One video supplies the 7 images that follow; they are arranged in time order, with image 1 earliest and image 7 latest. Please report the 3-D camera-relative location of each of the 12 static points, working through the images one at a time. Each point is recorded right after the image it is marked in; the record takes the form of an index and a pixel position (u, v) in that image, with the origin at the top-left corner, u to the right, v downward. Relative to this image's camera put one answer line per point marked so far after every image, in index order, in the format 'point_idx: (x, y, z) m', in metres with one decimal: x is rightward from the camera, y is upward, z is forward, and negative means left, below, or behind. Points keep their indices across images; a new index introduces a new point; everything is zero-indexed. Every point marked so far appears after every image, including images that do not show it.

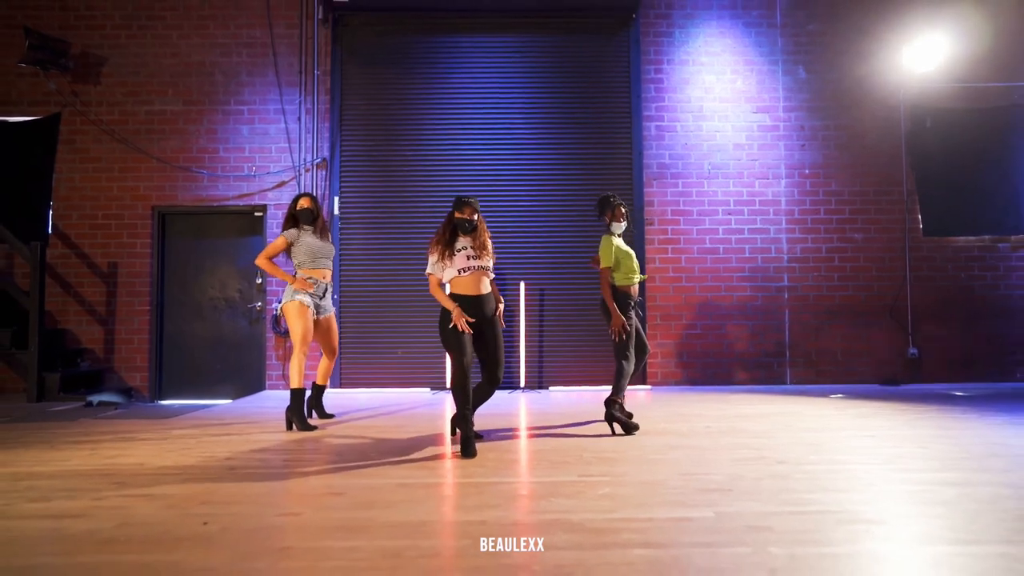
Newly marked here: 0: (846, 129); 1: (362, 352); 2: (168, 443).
0: (+3.3, +1.6, +6.7) m
1: (-1.5, -0.6, +6.6) m
2: (-2.0, -0.9, +3.9) m
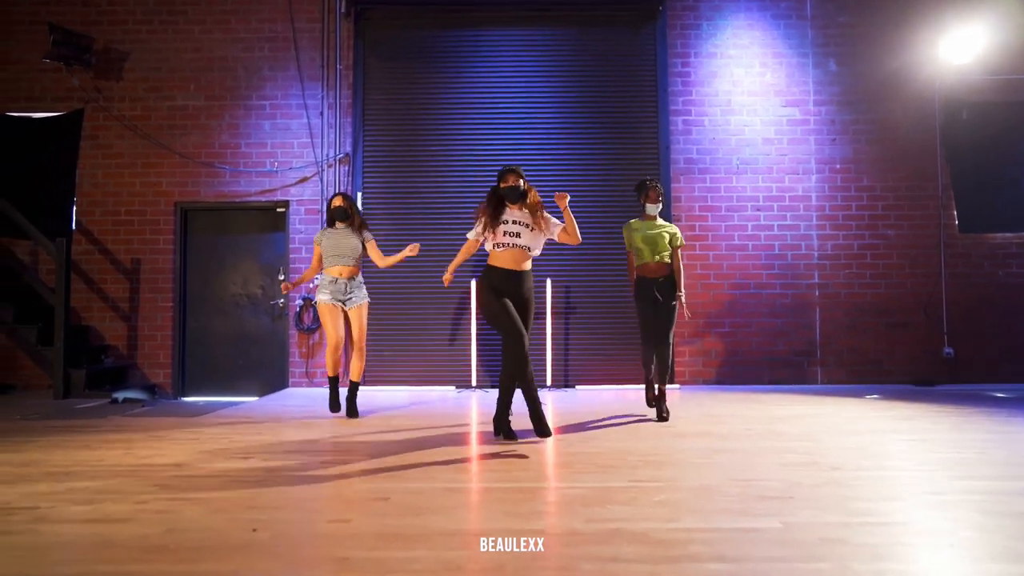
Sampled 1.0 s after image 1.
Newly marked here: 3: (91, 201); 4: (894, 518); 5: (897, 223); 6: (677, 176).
0: (+3.5, +1.6, +6.5) m
1: (-1.2, -0.6, +6.5) m
2: (-1.8, -0.9, +3.8) m
3: (-4.1, +0.8, +6.5) m
4: (+1.3, -0.8, +2.4) m
5: (+3.7, +0.6, +6.5) m
6: (+1.6, +1.1, +6.5) m
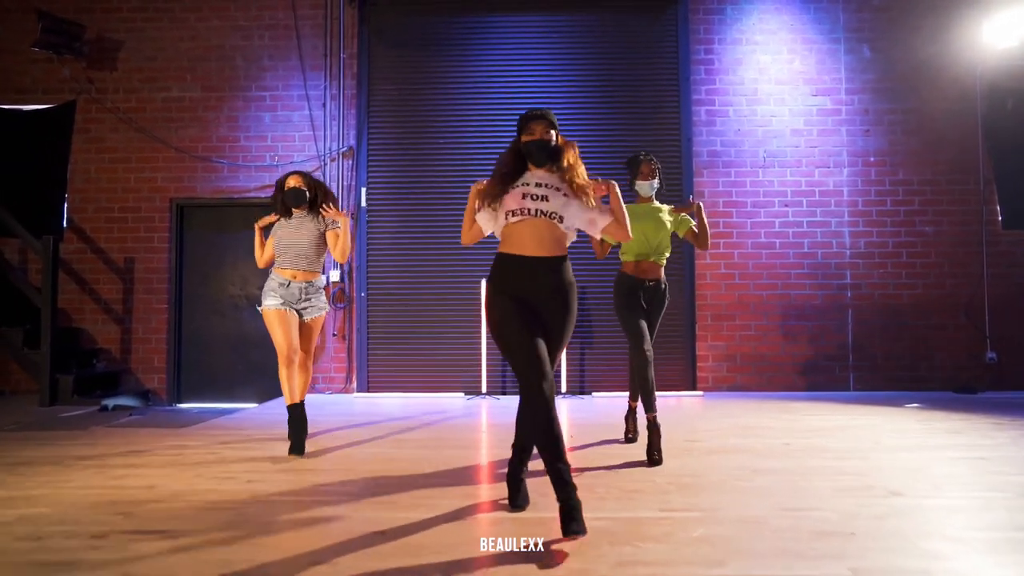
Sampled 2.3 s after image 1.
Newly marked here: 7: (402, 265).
0: (+3.6, +1.6, +6.1) m
1: (-1.1, -0.6, +6.2) m
2: (-1.7, -0.9, +3.5) m
3: (-4.0, +0.8, +6.3) m
4: (+1.4, -0.8, +2.0) m
5: (+3.8, +0.6, +6.1) m
6: (+1.7, +1.1, +6.1) m
7: (-1.0, +0.2, +6.2) m
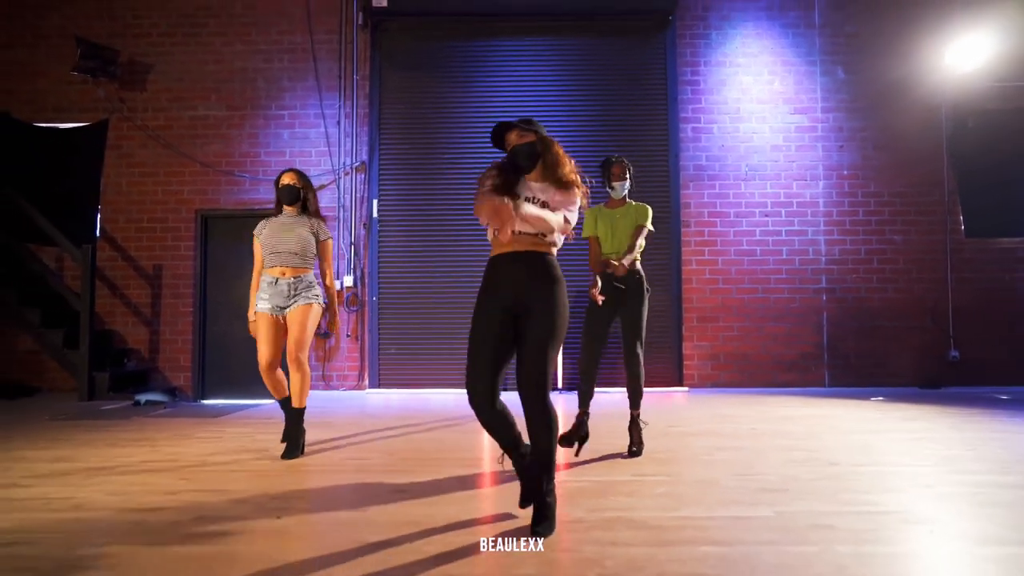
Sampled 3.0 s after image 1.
0: (+3.6, +1.5, +6.6) m
1: (-1.1, -0.6, +6.6) m
2: (-1.7, -0.9, +4.0) m
3: (-4.0, +0.8, +6.8) m
4: (+1.4, -0.8, +2.4) m
5: (+3.8, +0.6, +6.5) m
6: (+1.7, +1.0, +6.6) m
7: (-1.0, +0.2, +6.7) m
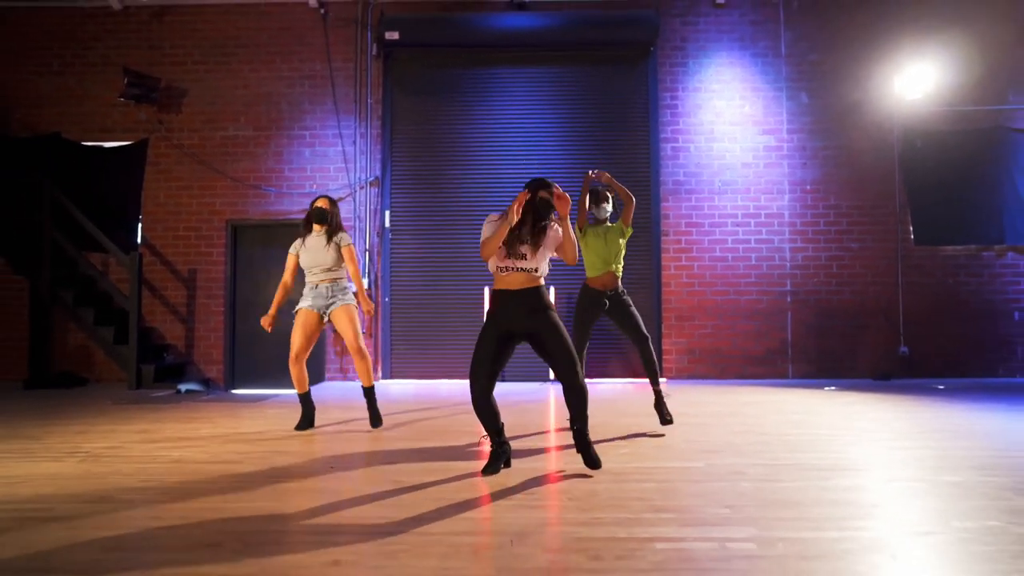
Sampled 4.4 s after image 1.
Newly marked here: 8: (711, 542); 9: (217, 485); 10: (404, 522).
0: (+3.6, +1.5, +7.4) m
1: (-1.1, -0.7, +7.4) m
2: (-1.7, -0.9, +4.8) m
3: (-4.0, +0.8, +7.5) m
4: (+1.3, -0.8, +3.2) m
5: (+3.8, +0.6, +7.3) m
6: (+1.7, +1.0, +7.4) m
7: (-1.0, +0.1, +7.5) m
8: (+0.6, -0.8, +2.1) m
9: (-1.3, -0.8, +2.9) m
10: (-0.4, -0.8, +2.3) m
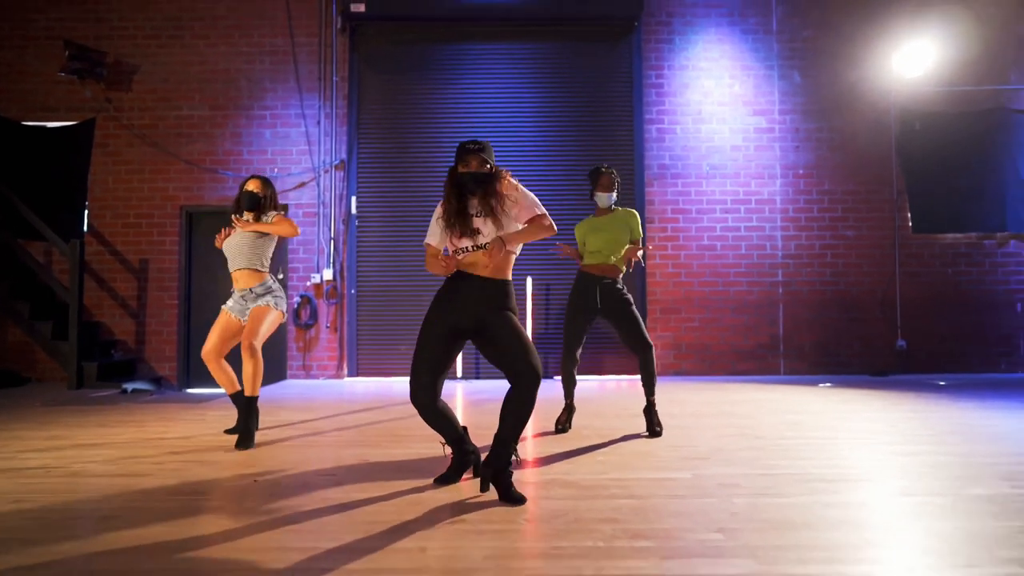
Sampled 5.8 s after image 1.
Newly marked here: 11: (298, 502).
0: (+3.4, +1.6, +7.0) m
1: (-1.4, -0.6, +6.9) m
2: (-1.9, -0.8, +4.3) m
3: (-4.2, +0.9, +7.0) m
4: (+1.1, -0.8, +2.8) m
5: (+3.5, +0.7, +6.9) m
6: (+1.4, +1.1, +7.0) m
7: (-1.3, +0.2, +7.0) m
8: (+0.5, -0.7, +1.6) m
9: (-1.4, -0.8, +2.4) m
10: (-0.5, -0.7, +1.9) m
11: (-0.8, -0.8, +2.4) m
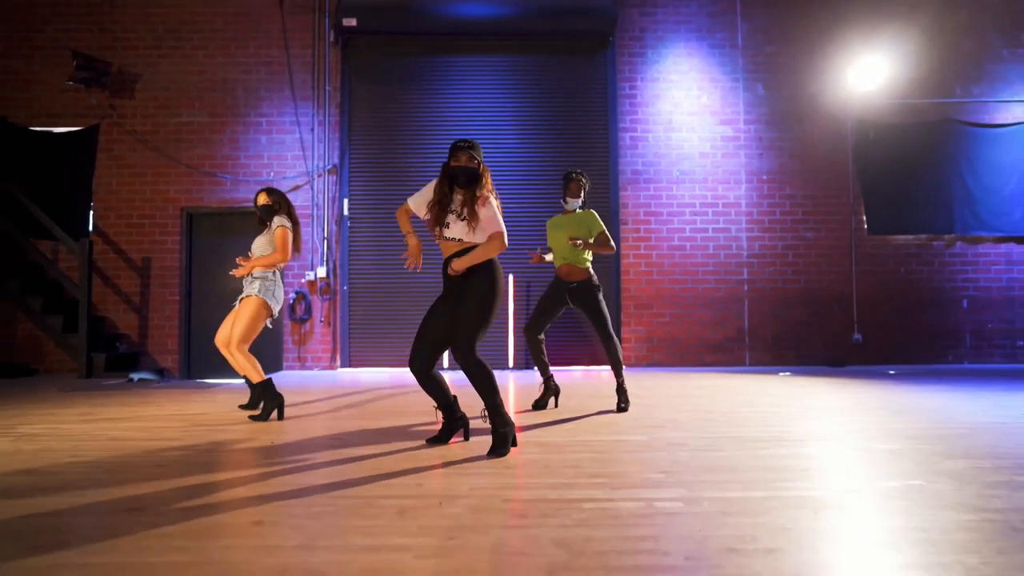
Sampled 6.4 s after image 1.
0: (+3.2, +1.6, +7.5) m
1: (-1.6, -0.5, +7.4) m
2: (-2.1, -0.8, +4.7) m
3: (-4.4, +0.9, +7.4) m
4: (+1.1, -0.7, +3.3) m
5: (+3.3, +0.7, +7.4) m
6: (+1.2, +1.1, +7.5) m
7: (-1.5, +0.3, +7.4) m
8: (+0.4, -0.7, +2.1) m
9: (-1.5, -0.7, +2.8) m
10: (-0.6, -0.7, +2.3) m
11: (-0.8, -0.7, +2.8) m
